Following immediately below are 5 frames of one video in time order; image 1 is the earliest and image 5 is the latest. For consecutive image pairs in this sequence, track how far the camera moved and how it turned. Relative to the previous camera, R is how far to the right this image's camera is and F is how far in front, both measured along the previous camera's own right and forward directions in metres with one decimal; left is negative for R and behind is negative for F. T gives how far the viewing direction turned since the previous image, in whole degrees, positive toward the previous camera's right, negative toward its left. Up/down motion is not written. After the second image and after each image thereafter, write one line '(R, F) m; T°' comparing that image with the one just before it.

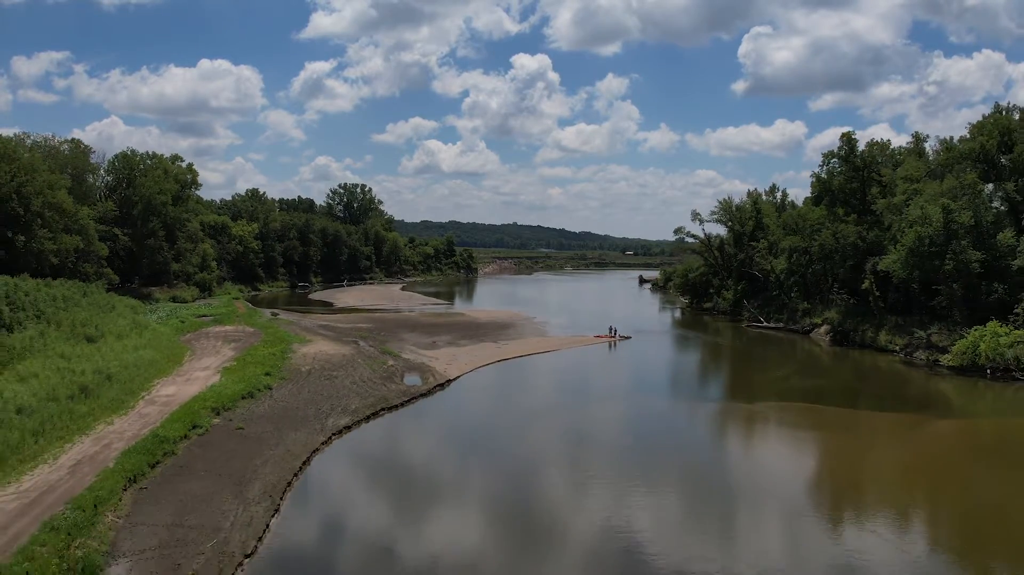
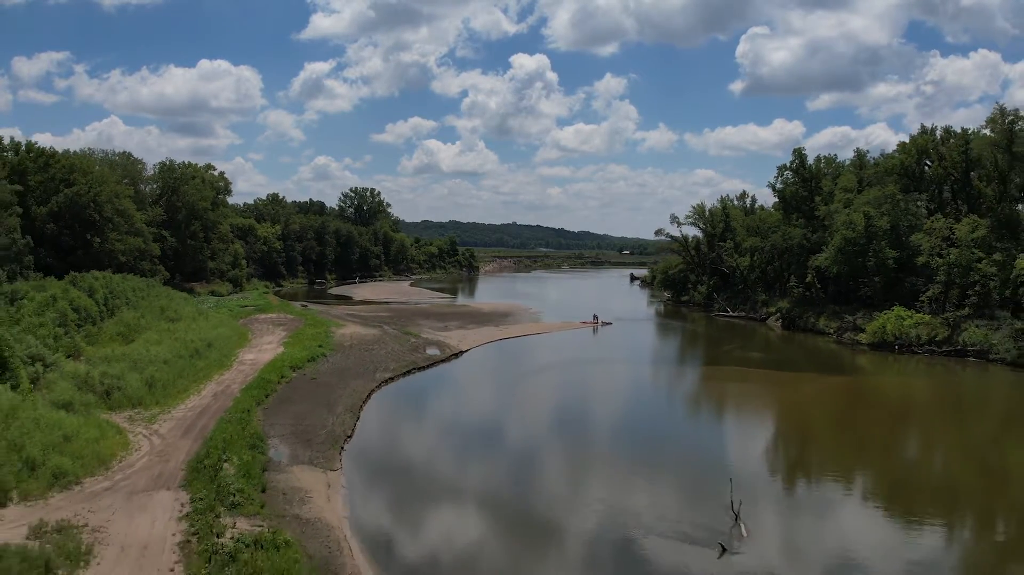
(0.0, -6.2) m; 0°
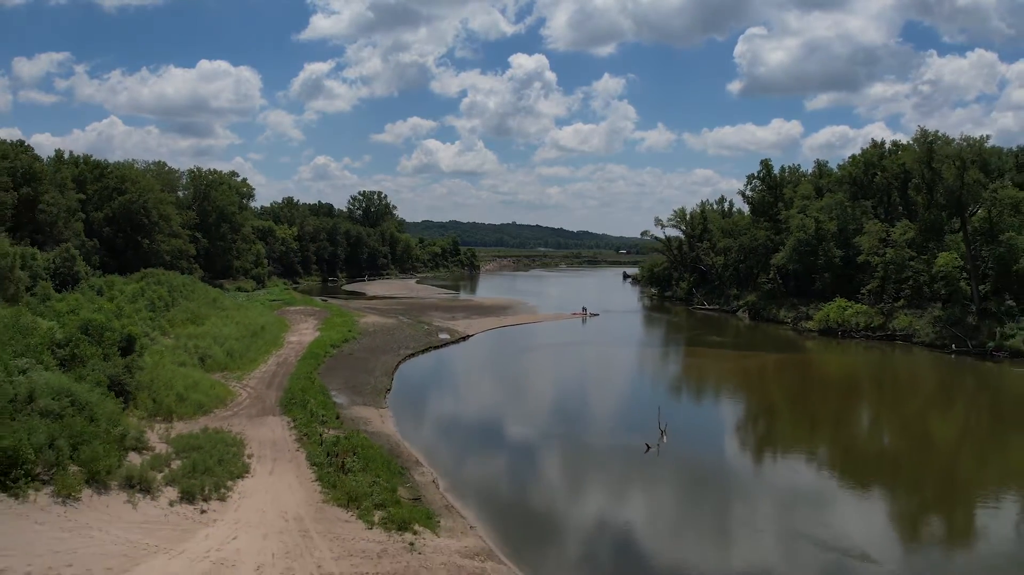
(0.0, -5.5) m; 0°
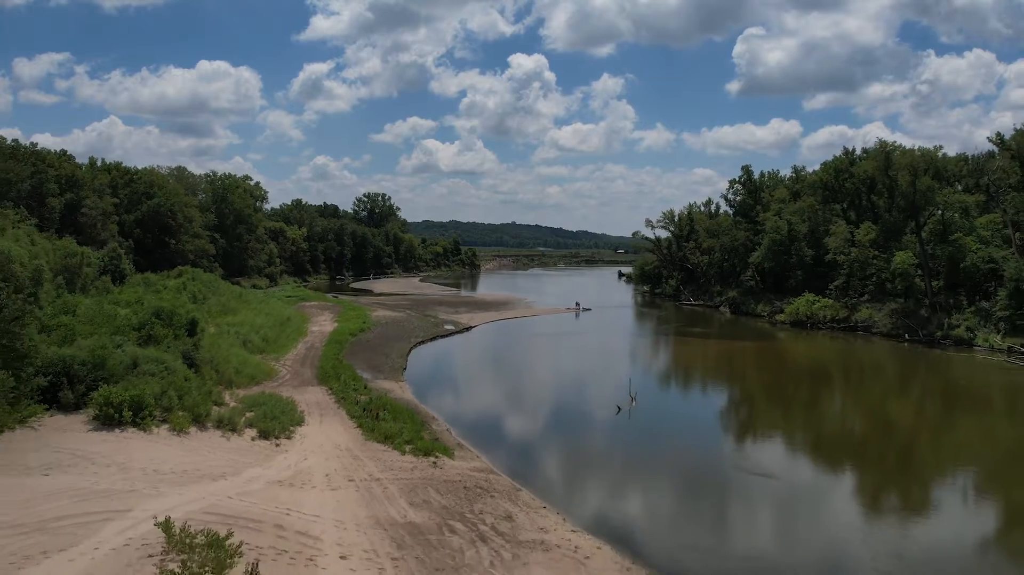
(+0.1, -3.7) m; 0°
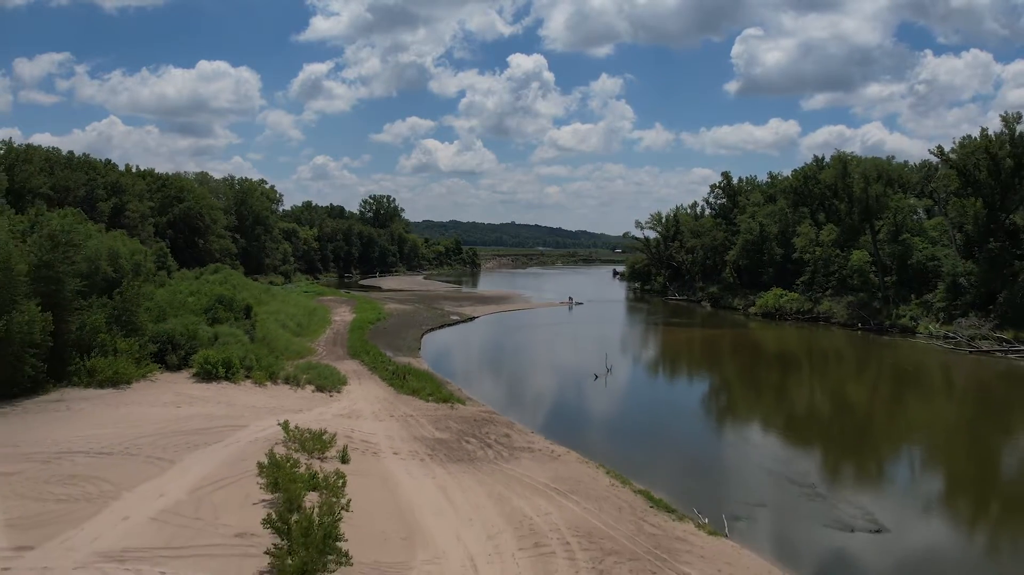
(0.0, -4.7) m; 0°
